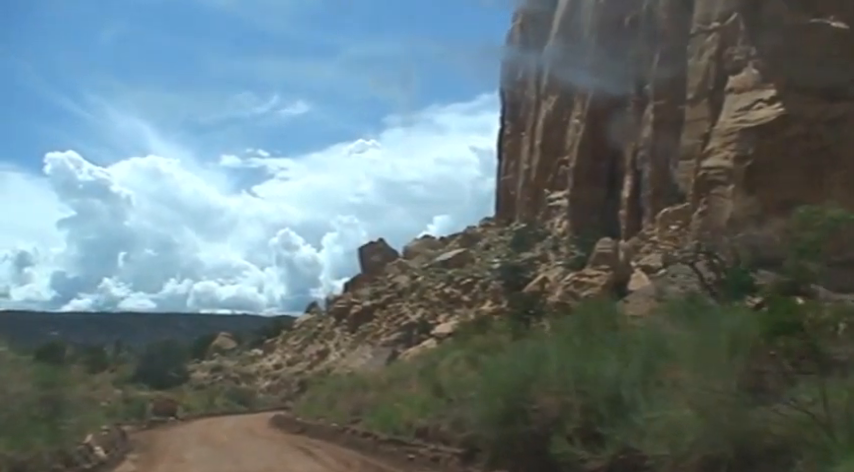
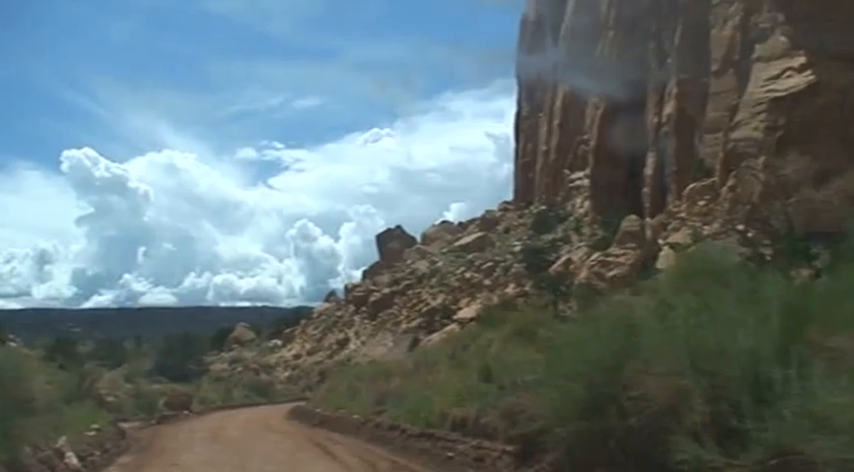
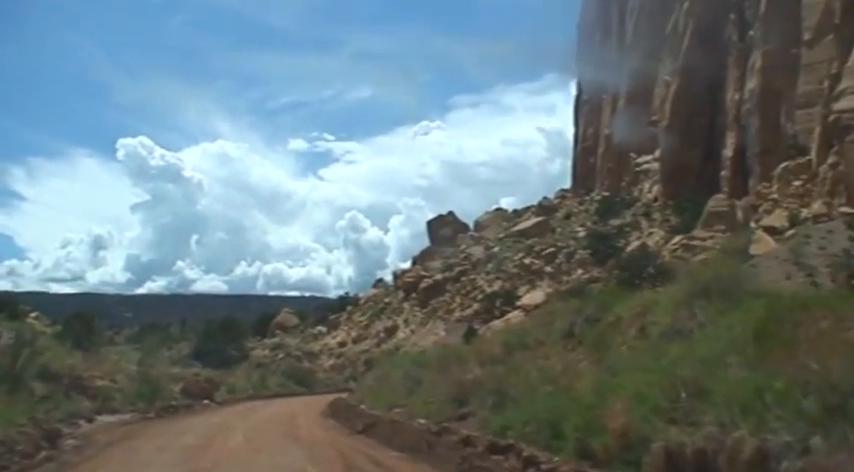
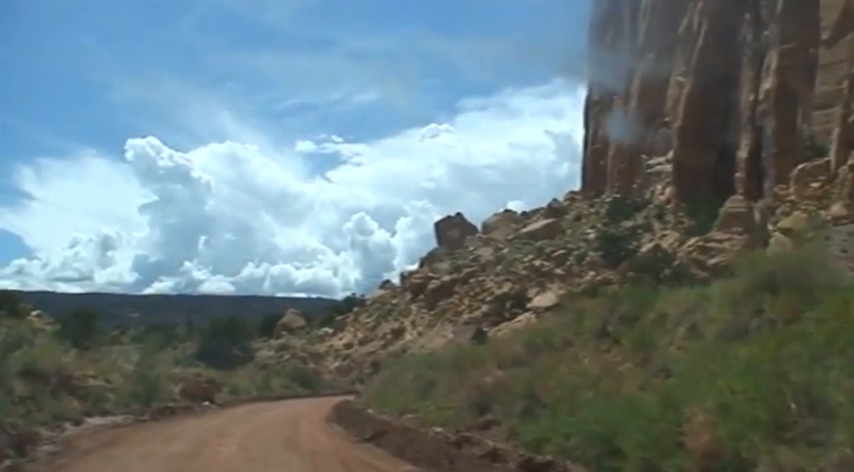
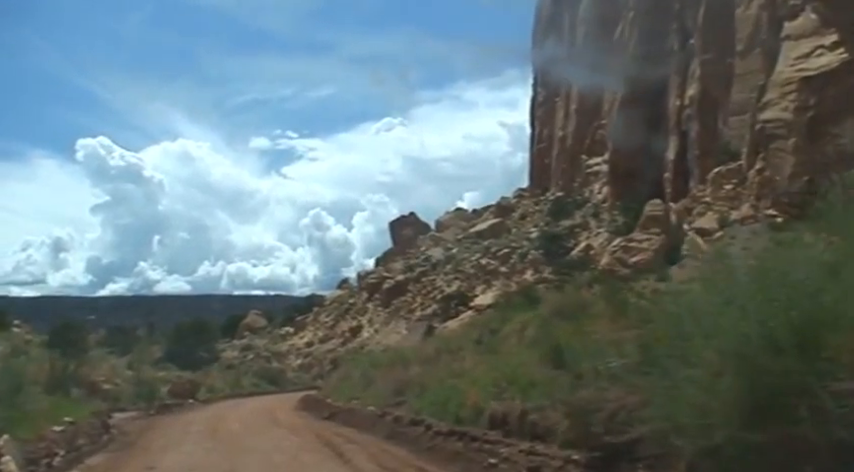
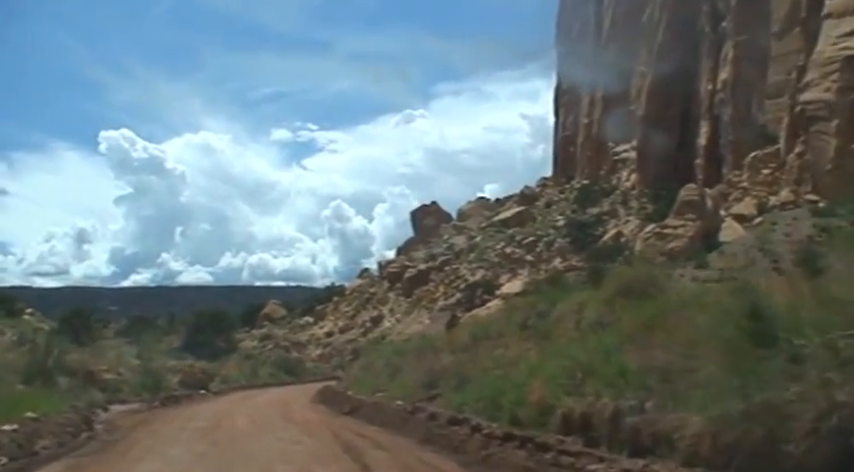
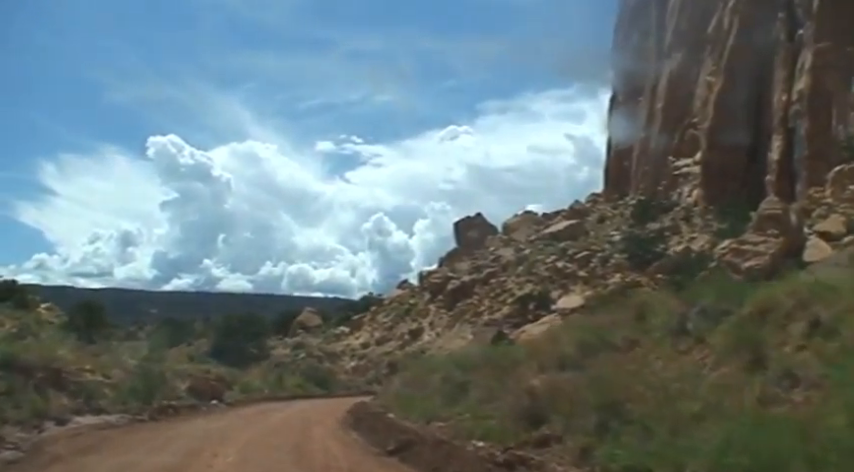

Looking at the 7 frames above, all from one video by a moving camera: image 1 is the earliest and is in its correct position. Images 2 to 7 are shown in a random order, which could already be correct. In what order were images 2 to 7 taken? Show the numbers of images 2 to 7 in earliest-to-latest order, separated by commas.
2, 5, 6, 3, 4, 7
